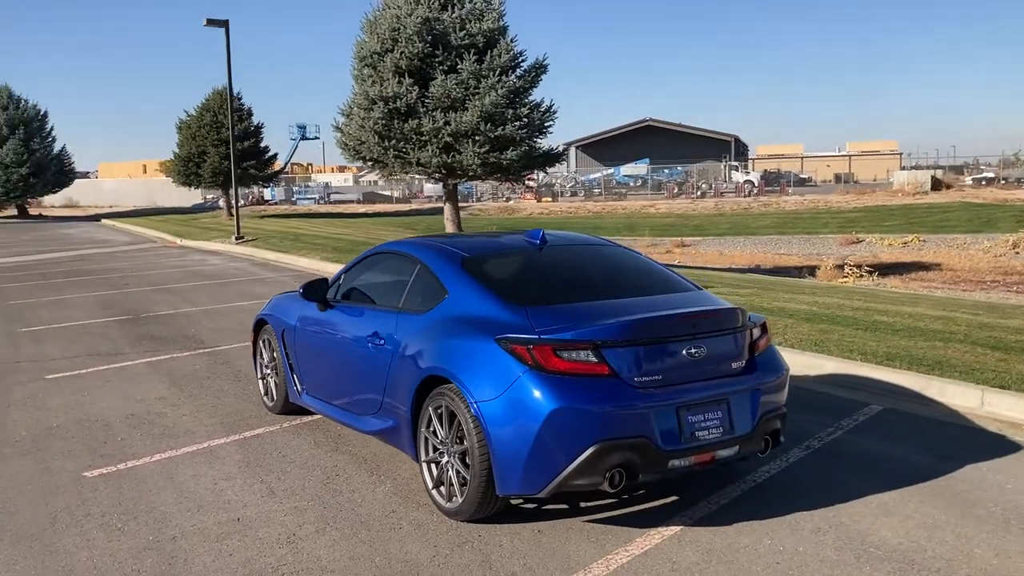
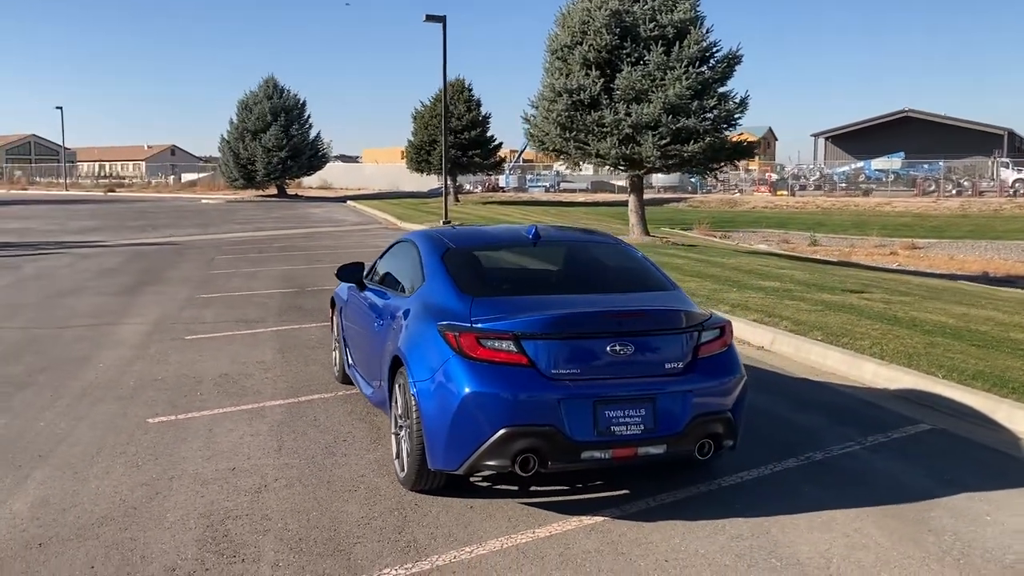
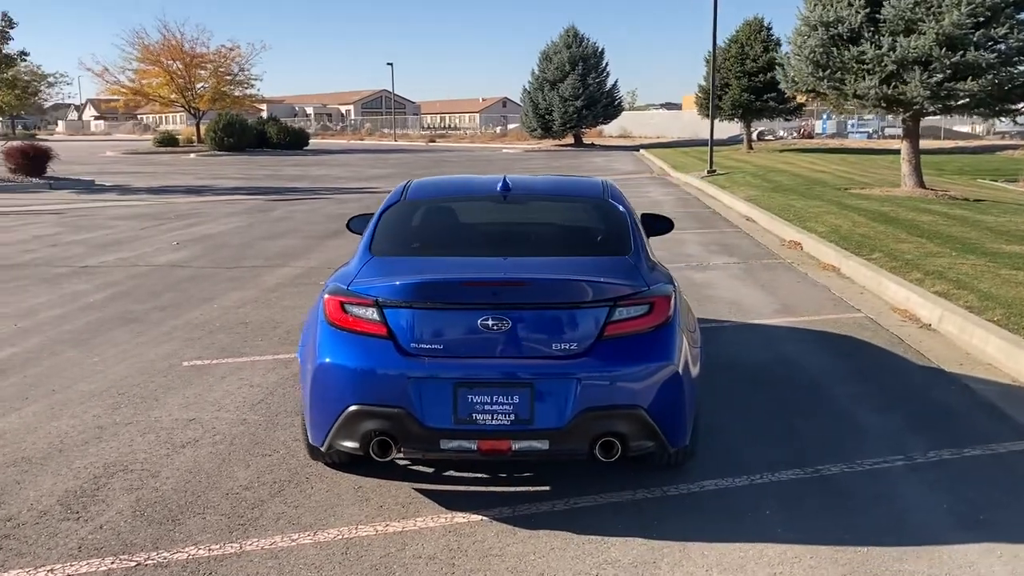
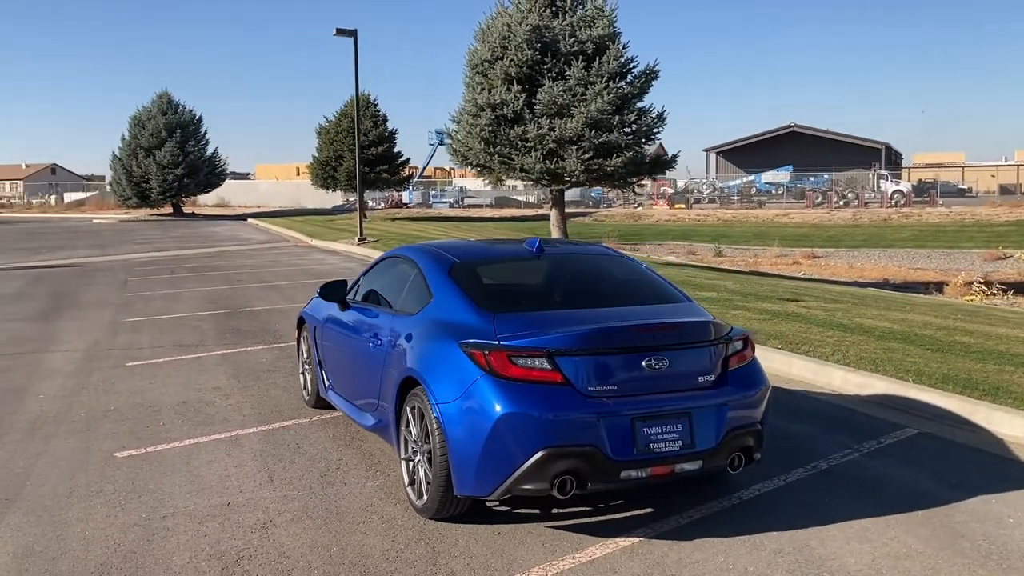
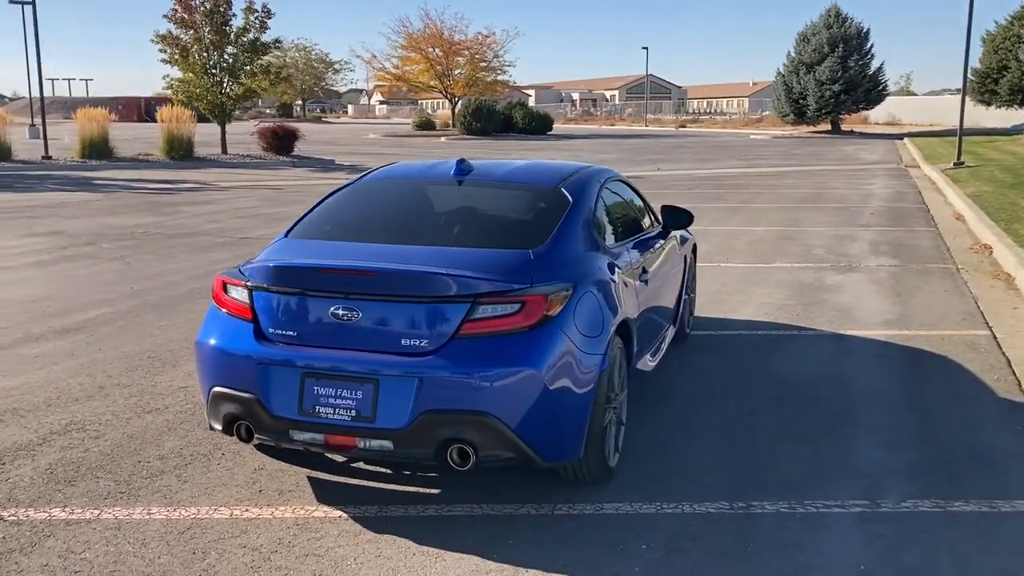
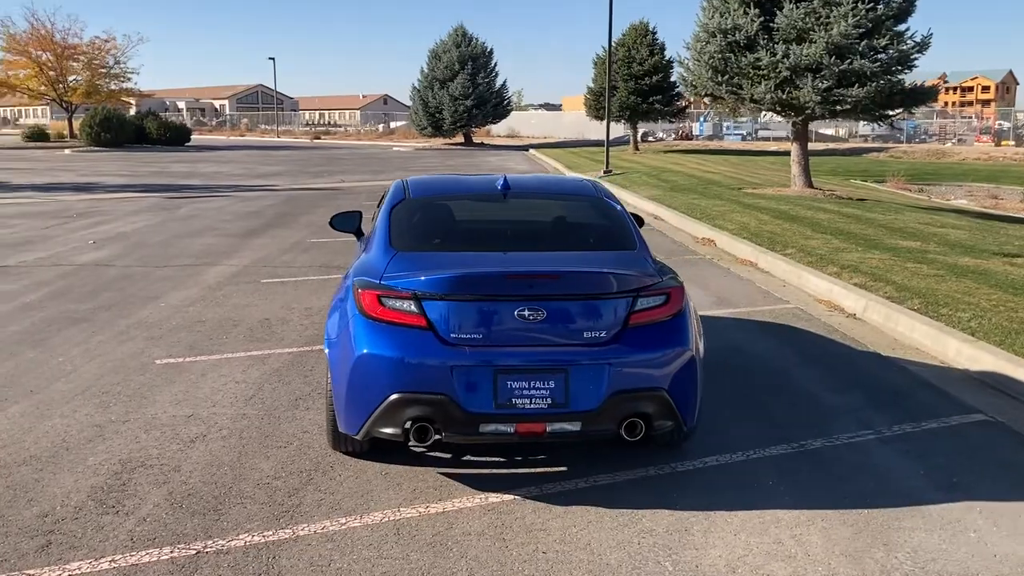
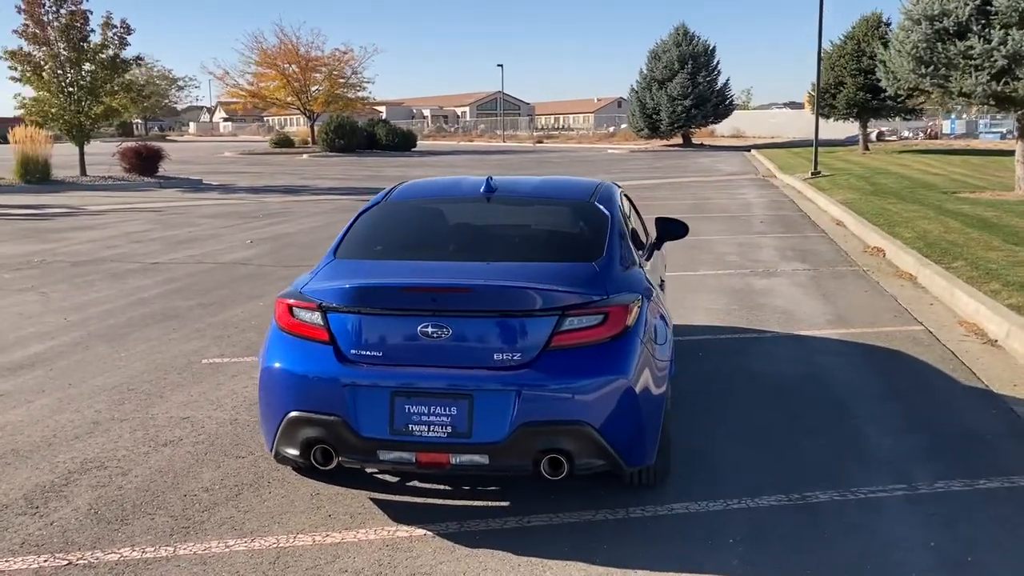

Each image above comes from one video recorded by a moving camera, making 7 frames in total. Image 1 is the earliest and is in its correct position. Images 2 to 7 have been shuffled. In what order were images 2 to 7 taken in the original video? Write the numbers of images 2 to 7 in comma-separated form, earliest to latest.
4, 2, 6, 3, 7, 5
